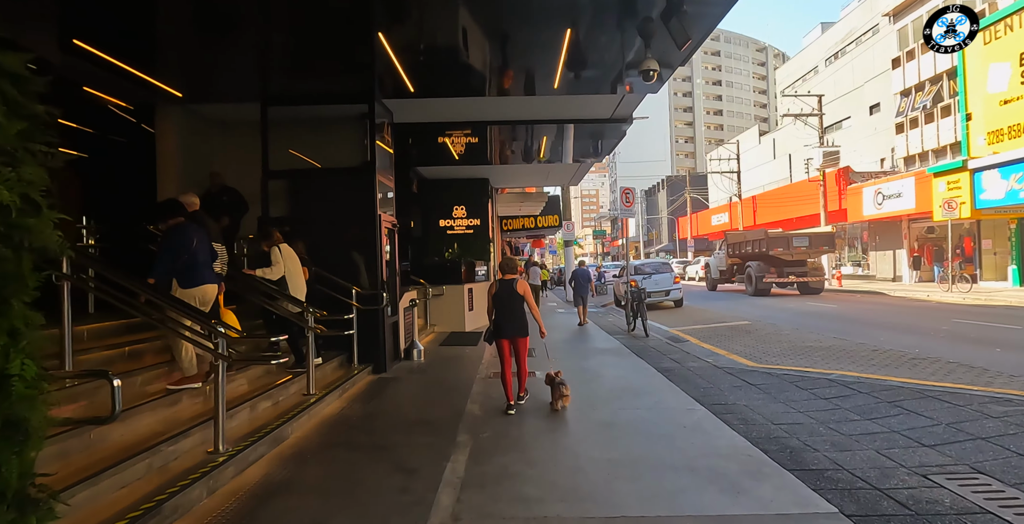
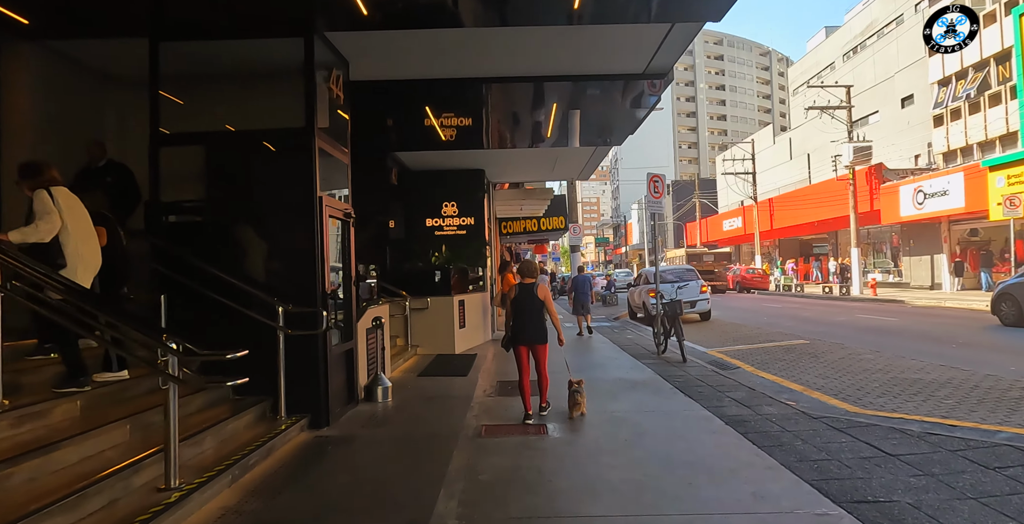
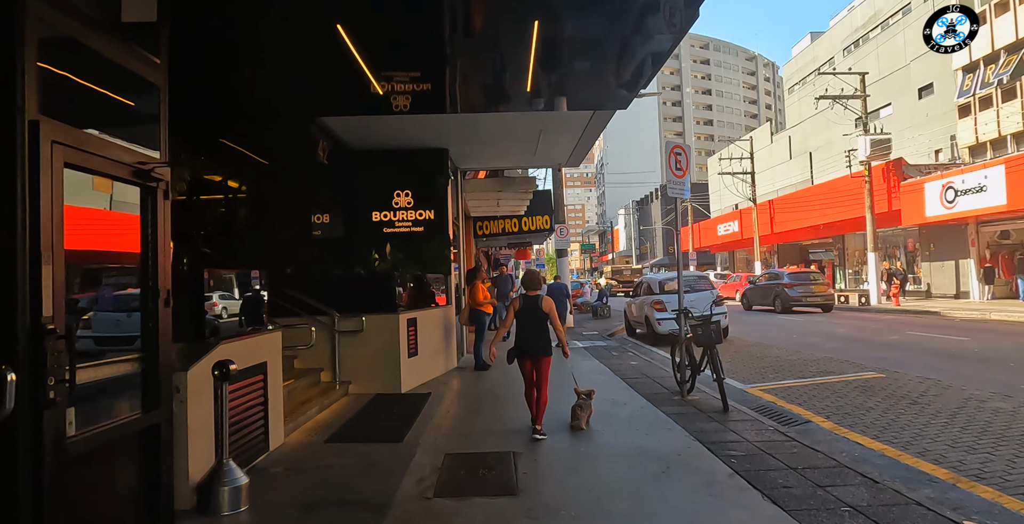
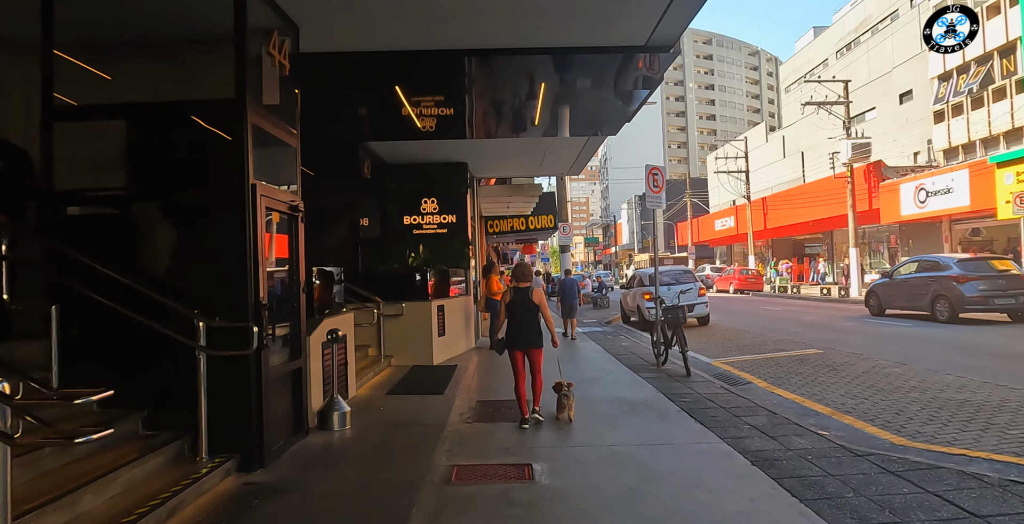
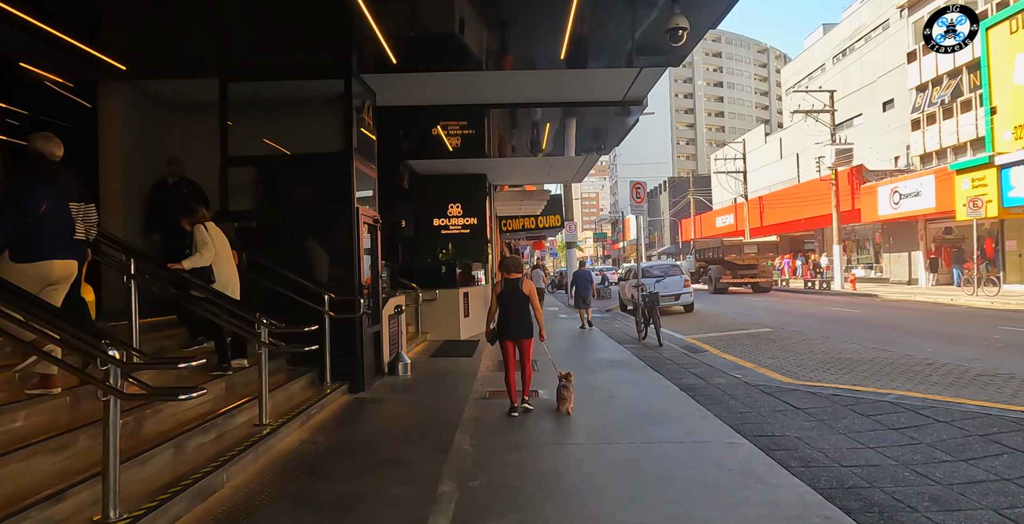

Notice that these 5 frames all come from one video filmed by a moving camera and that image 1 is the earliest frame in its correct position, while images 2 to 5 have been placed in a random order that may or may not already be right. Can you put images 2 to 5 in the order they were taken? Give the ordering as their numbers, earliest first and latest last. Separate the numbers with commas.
5, 2, 4, 3
